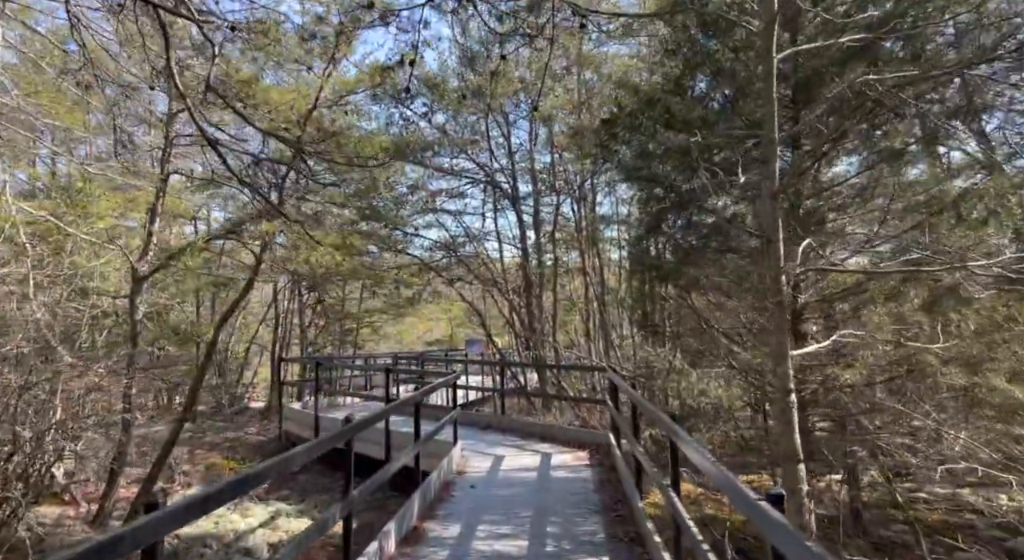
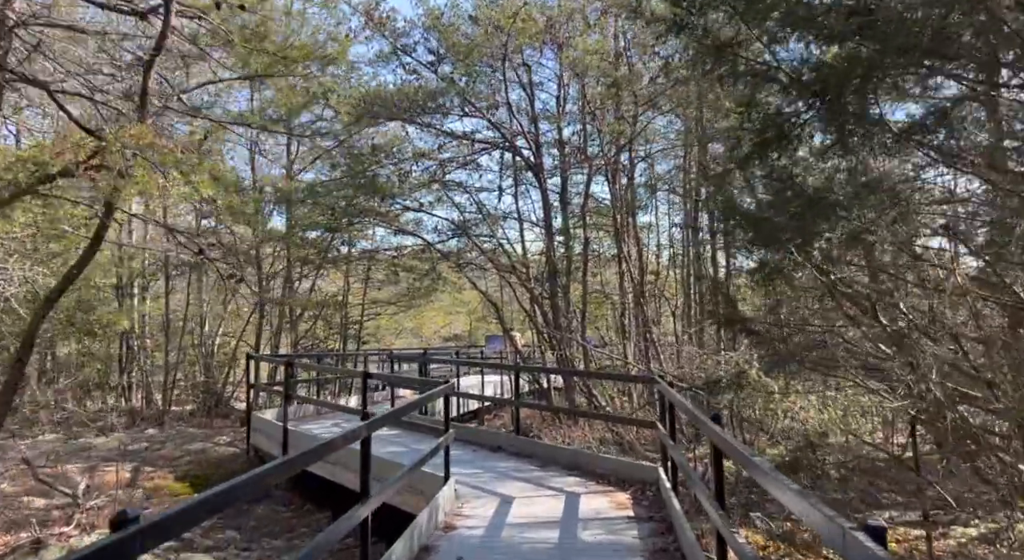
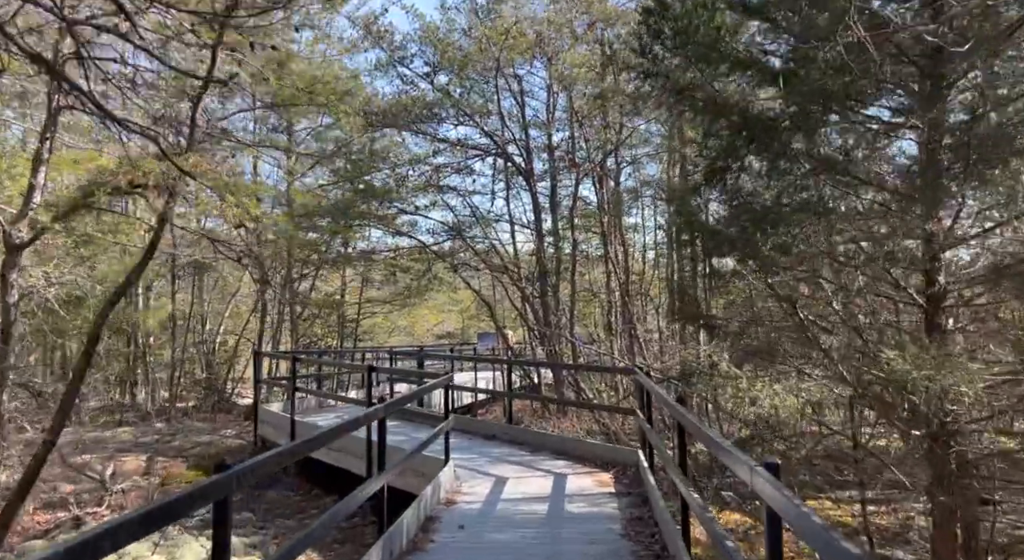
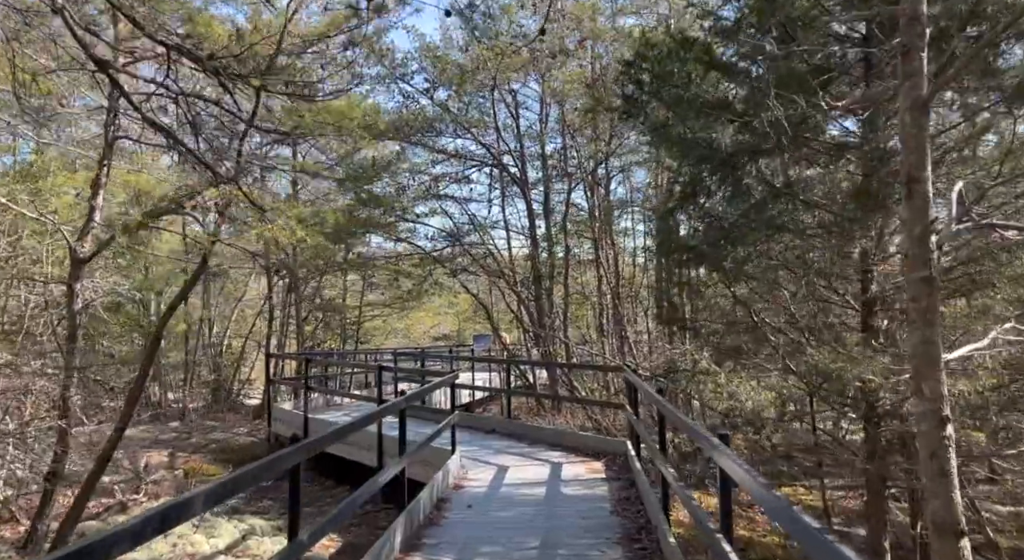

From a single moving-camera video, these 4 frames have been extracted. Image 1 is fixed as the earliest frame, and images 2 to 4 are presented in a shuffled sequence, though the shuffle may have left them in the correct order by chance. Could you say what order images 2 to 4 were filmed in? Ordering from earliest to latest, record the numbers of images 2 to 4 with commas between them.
4, 3, 2
